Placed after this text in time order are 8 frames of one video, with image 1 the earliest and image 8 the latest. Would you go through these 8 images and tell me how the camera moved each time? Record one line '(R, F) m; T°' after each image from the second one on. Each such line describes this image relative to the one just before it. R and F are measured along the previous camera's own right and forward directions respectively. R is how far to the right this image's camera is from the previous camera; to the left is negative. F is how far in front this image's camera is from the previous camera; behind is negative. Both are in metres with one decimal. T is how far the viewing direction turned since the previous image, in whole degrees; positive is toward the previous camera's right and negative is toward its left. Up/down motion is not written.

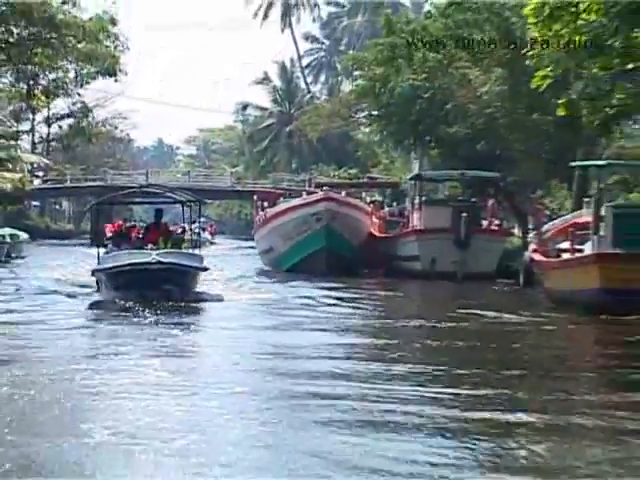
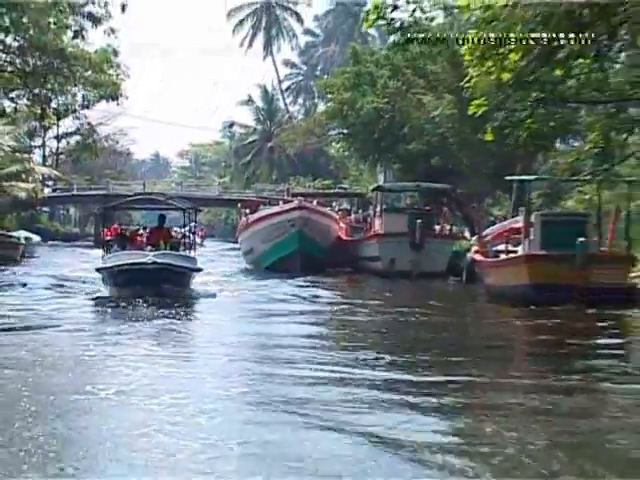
(+0.3, -1.8) m; 0°
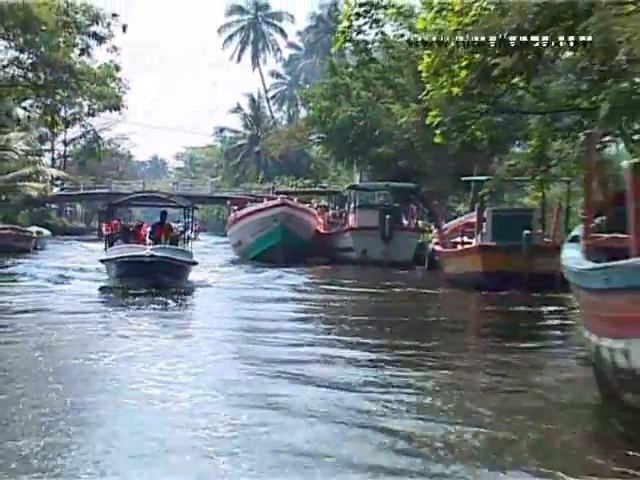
(+0.3, -1.7) m; 0°
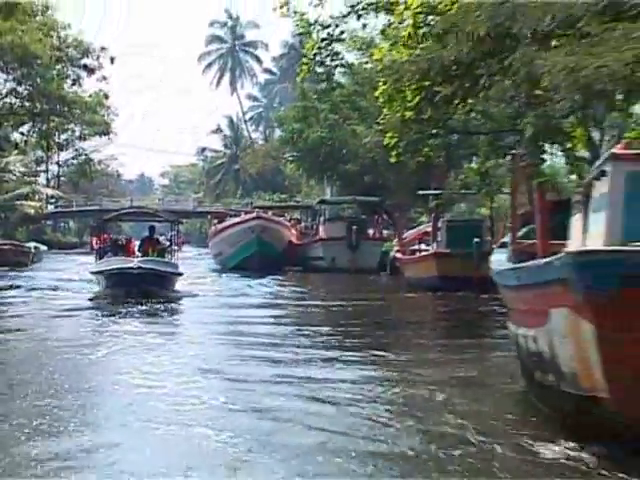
(+0.2, -1.5) m; 0°
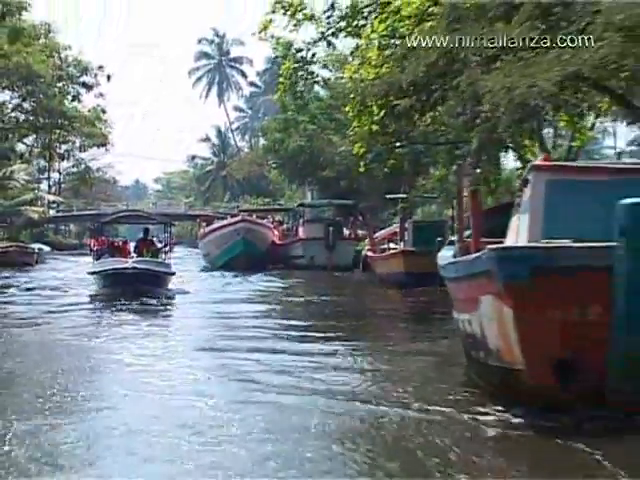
(+0.3, -1.6) m; 0°
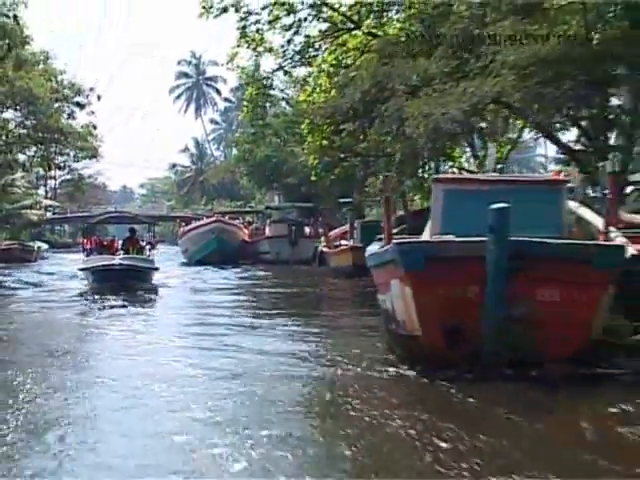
(+0.4, -2.8) m; +1°
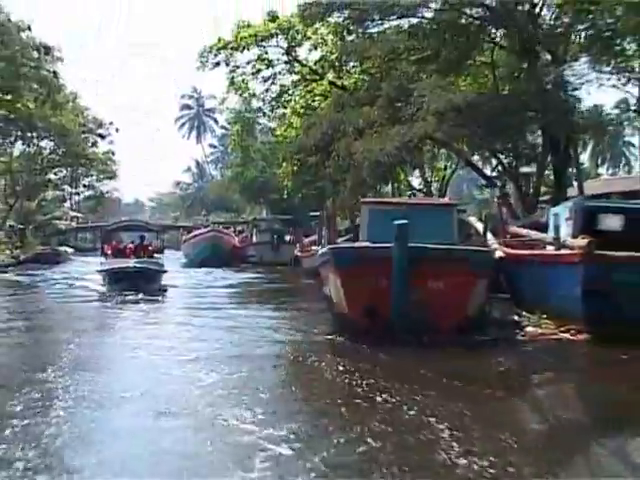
(+0.7, -4.8) m; 0°
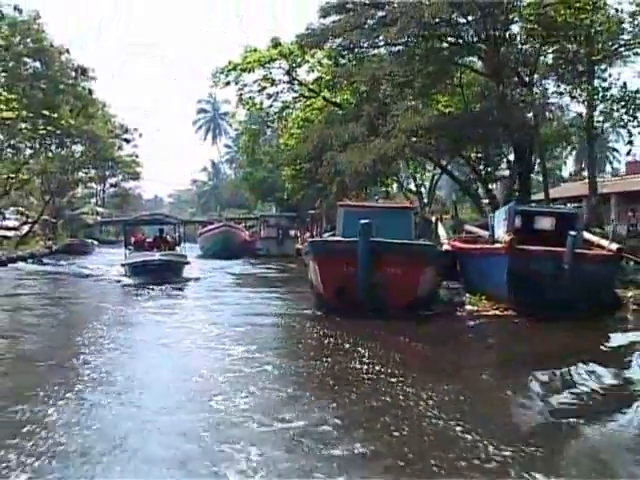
(+0.6, -3.7) m; -1°
